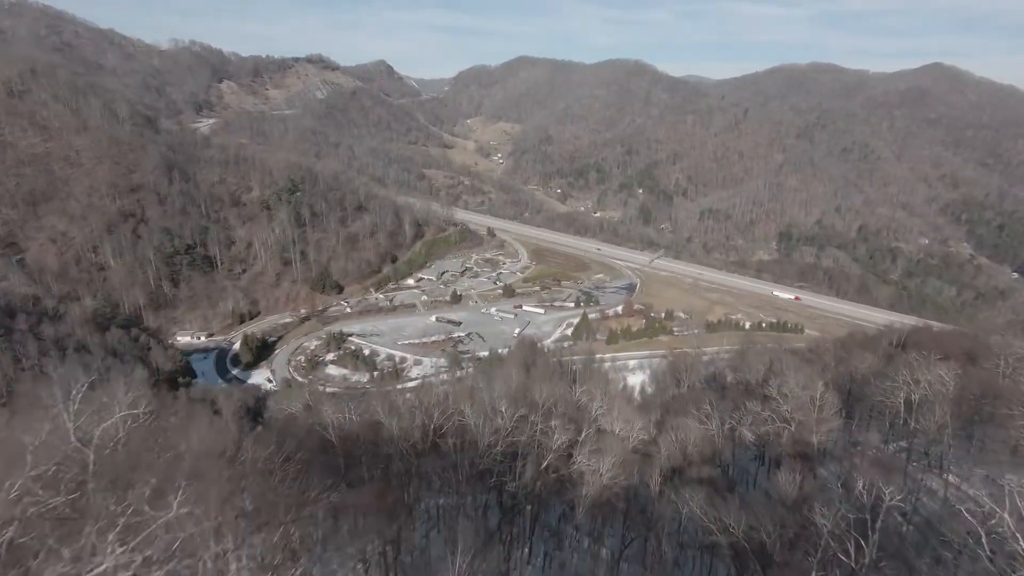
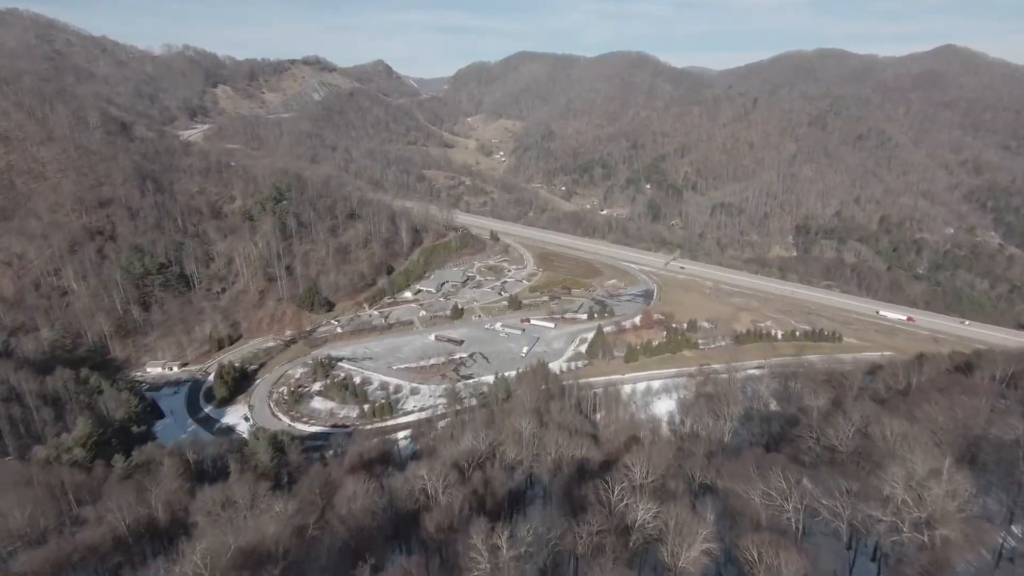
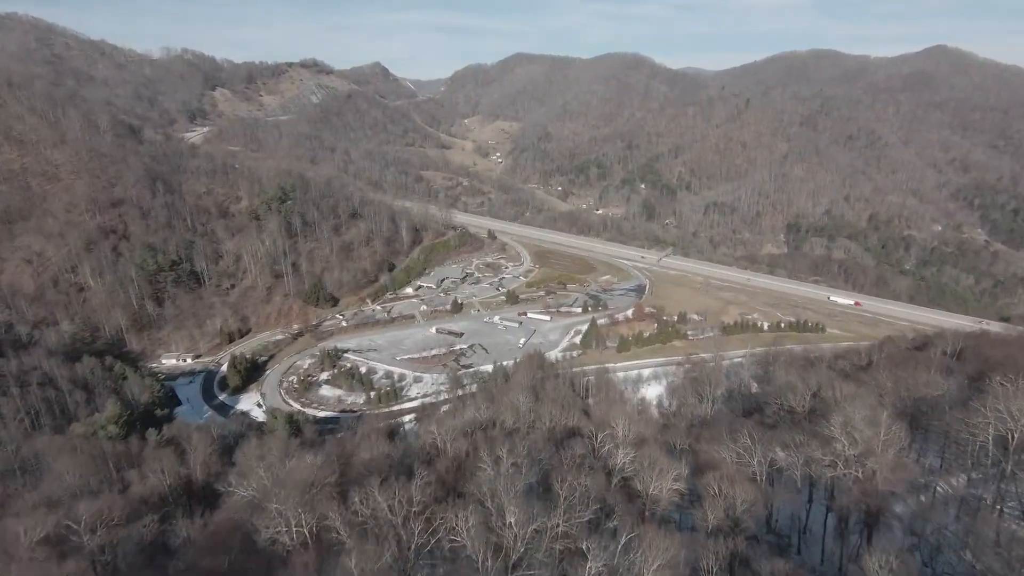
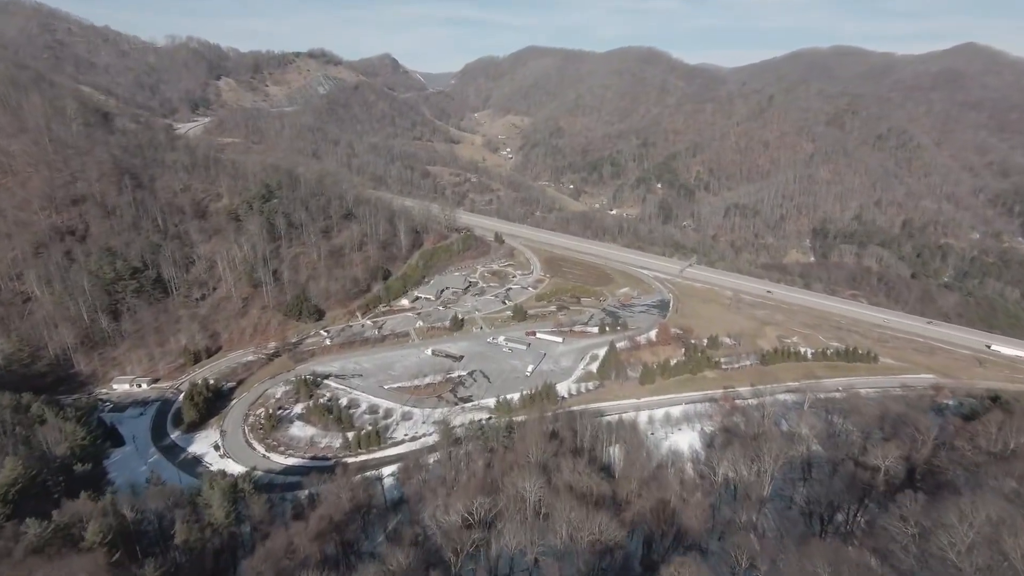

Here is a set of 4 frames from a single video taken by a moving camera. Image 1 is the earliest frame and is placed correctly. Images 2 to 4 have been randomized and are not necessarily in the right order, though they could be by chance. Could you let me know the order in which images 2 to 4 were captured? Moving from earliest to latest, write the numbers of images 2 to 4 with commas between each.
3, 2, 4
